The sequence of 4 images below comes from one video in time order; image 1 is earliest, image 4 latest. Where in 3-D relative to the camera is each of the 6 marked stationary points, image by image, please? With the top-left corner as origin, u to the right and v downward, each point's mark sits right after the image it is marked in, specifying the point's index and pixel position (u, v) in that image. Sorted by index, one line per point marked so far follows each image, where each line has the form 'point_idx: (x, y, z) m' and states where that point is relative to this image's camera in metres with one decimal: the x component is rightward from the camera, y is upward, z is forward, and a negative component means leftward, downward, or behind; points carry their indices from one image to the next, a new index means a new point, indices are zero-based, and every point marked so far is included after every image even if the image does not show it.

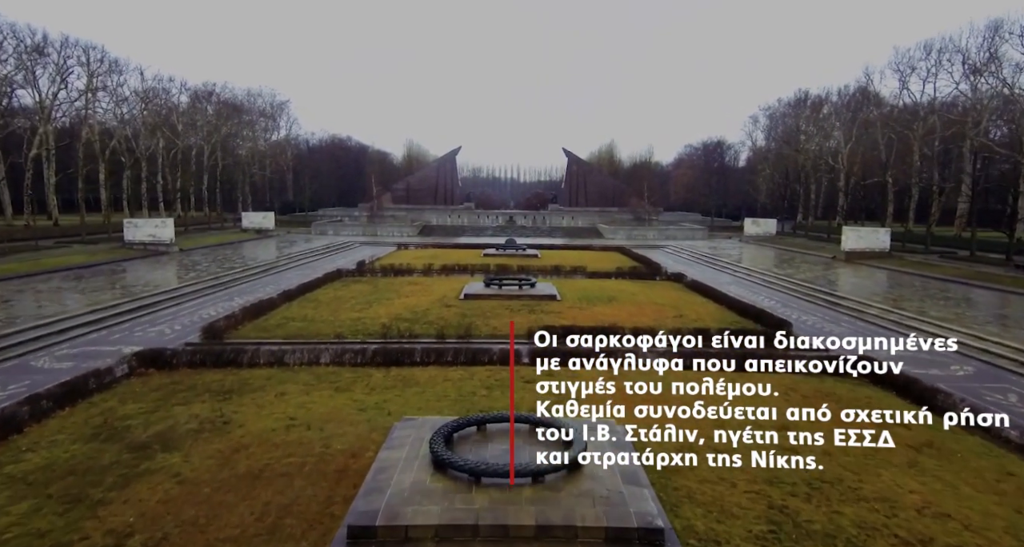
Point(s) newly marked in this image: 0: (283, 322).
0: (-4.0, -0.8, +10.2) m
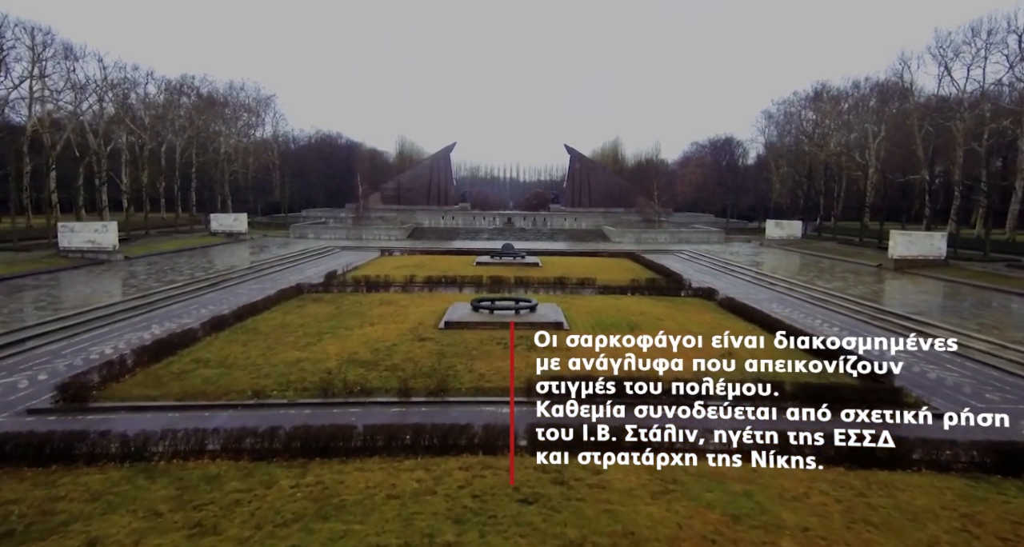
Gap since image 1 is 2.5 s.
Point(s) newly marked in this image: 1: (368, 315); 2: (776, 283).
0: (-4.1, -1.2, +7.5) m
1: (-2.6, -0.8, +10.8) m
2: (+7.2, -0.3, +15.9) m
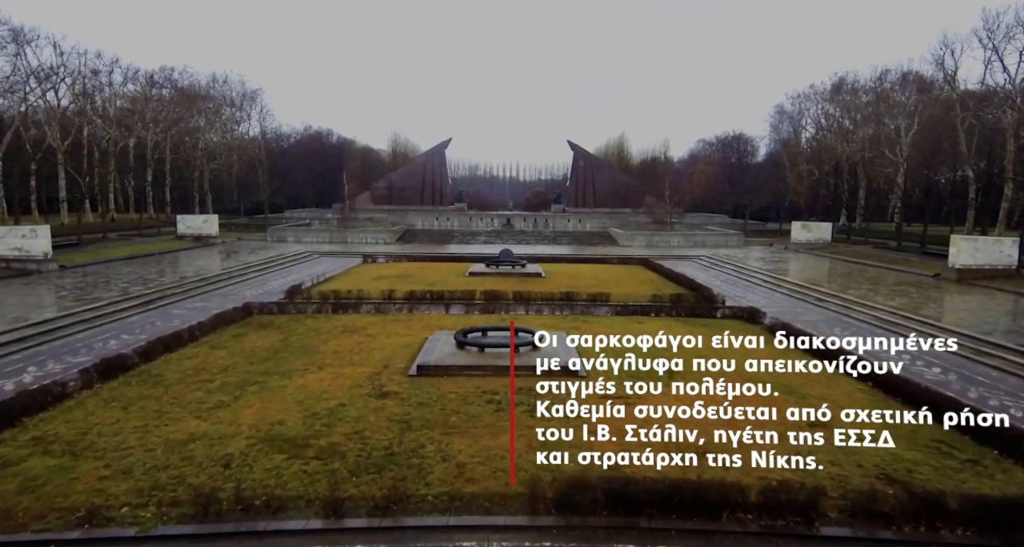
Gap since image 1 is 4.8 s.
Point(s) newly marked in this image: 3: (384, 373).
0: (-4.1, -1.5, +4.9) m
1: (-2.7, -1.1, +8.2) m
2: (+7.1, -0.6, +13.3) m
3: (-1.5, -1.2, +7.2) m
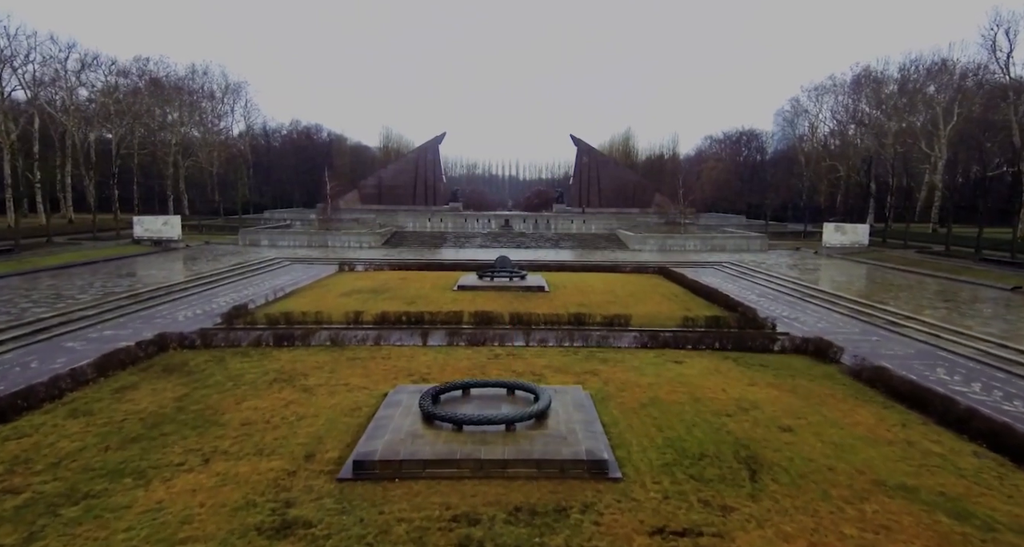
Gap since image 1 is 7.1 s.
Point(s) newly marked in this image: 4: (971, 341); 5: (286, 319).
0: (-4.2, -1.8, +2.3) m
1: (-2.7, -1.4, +5.6) m
2: (+7.1, -0.9, +10.7) m
3: (-1.6, -1.5, +4.6) m
4: (+7.4, -1.1, +9.7) m
5: (-3.9, -0.8, +9.9) m
